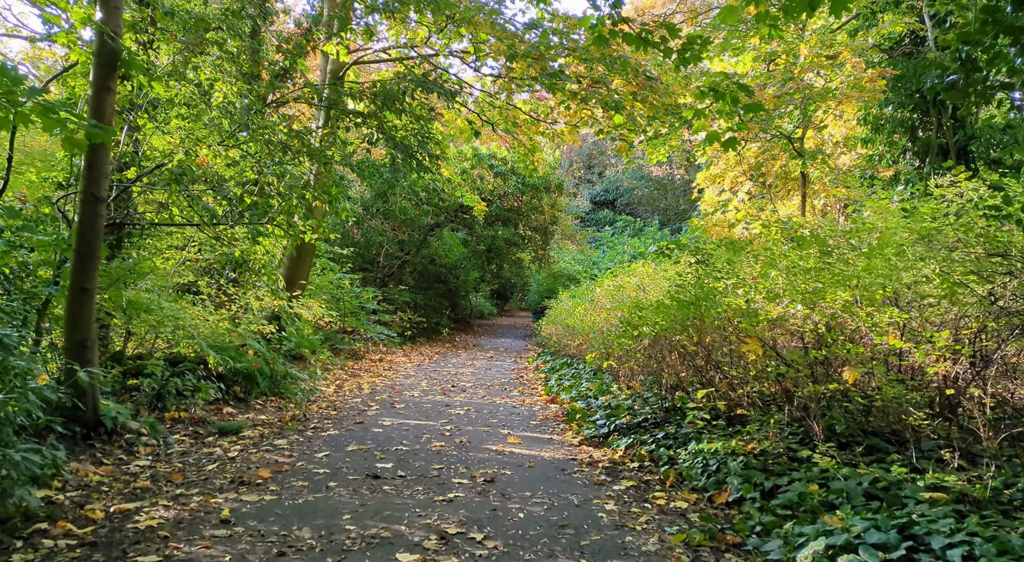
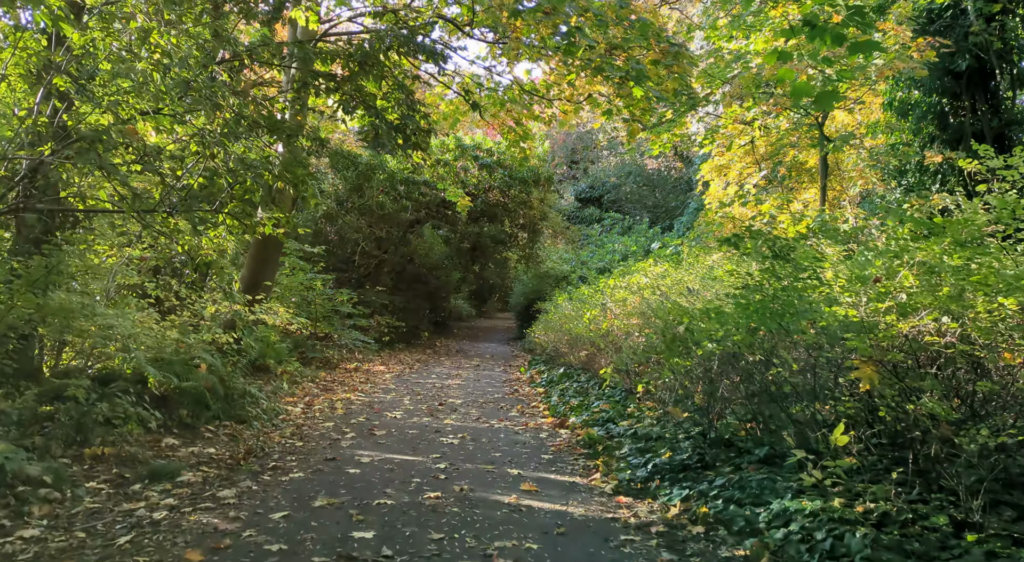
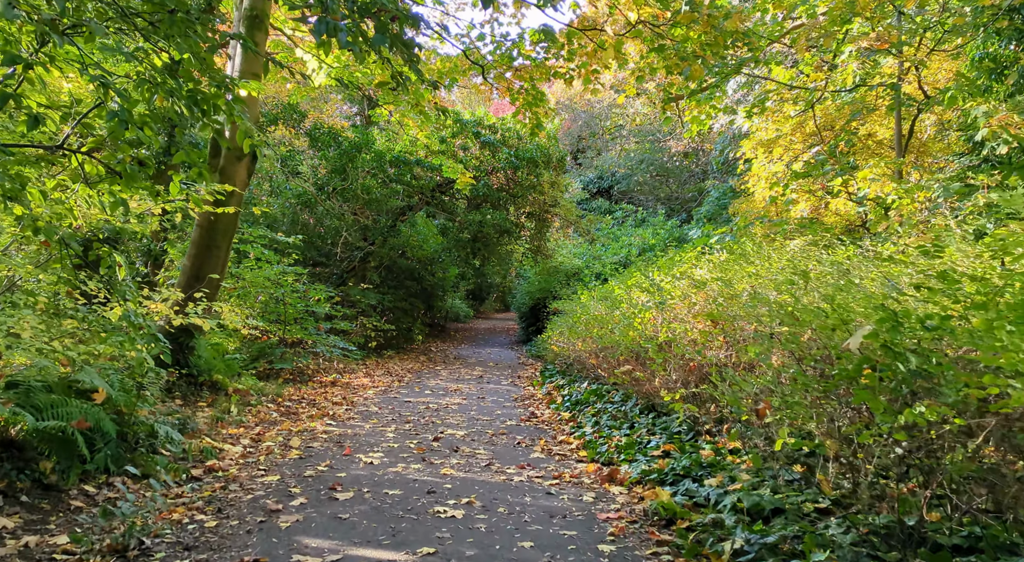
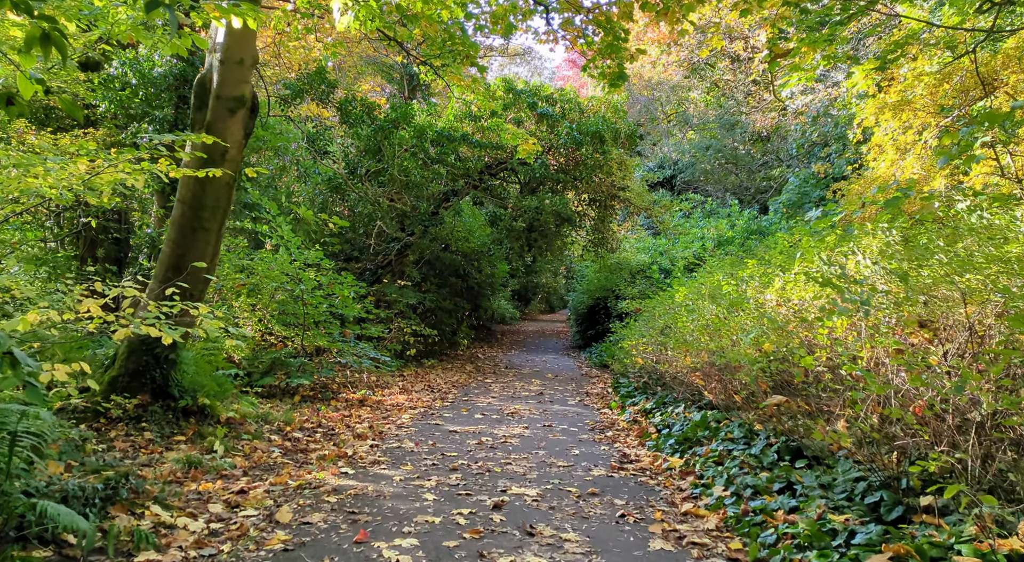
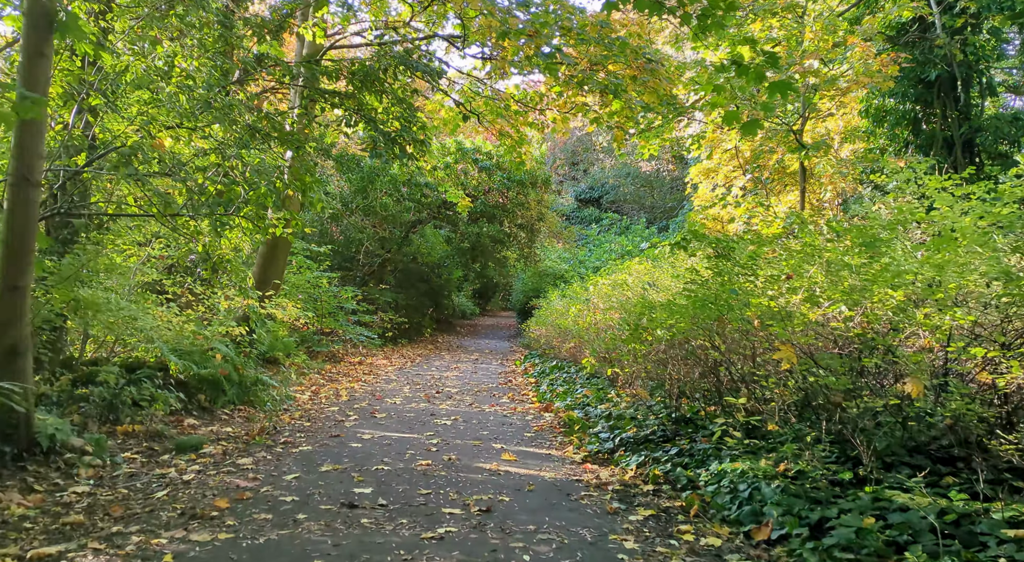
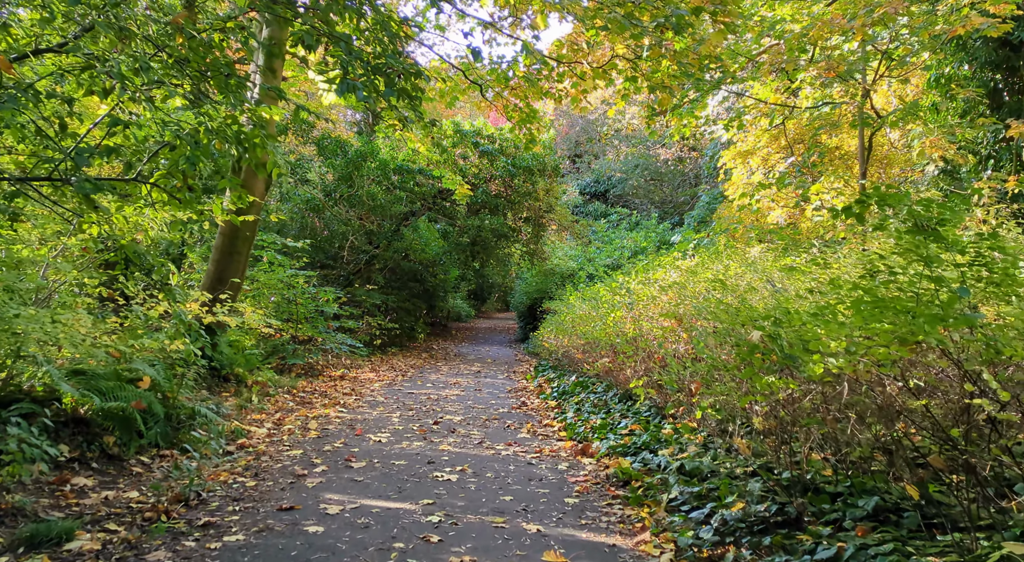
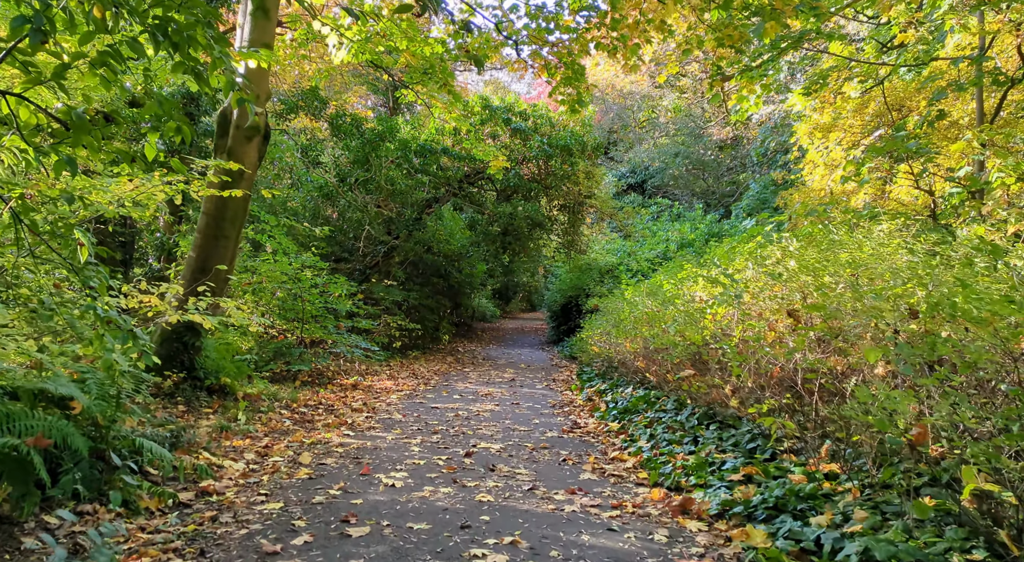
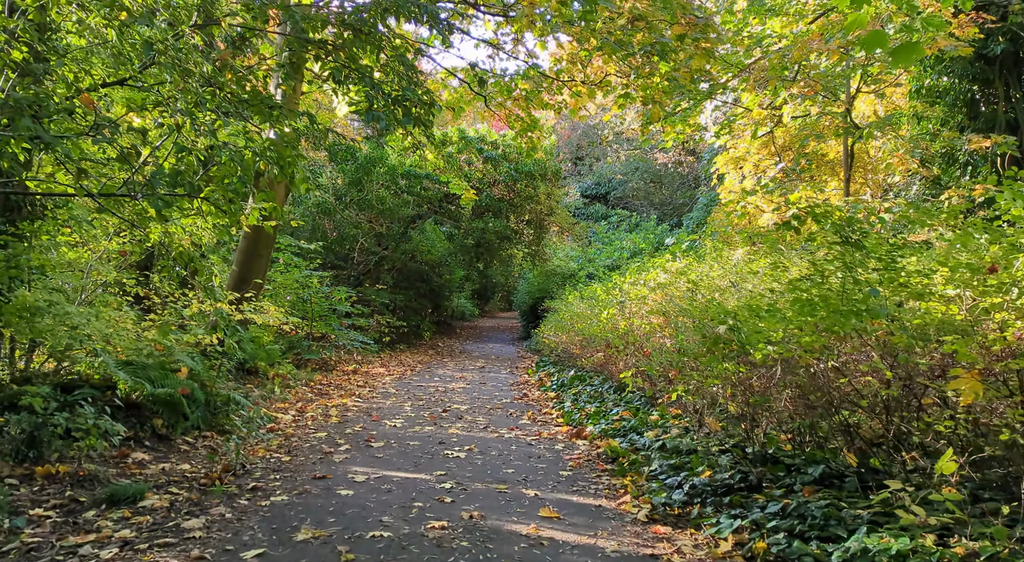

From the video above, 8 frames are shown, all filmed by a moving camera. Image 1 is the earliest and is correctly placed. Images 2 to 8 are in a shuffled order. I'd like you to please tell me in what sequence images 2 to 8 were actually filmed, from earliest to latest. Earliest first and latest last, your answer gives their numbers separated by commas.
5, 2, 8, 6, 3, 7, 4
